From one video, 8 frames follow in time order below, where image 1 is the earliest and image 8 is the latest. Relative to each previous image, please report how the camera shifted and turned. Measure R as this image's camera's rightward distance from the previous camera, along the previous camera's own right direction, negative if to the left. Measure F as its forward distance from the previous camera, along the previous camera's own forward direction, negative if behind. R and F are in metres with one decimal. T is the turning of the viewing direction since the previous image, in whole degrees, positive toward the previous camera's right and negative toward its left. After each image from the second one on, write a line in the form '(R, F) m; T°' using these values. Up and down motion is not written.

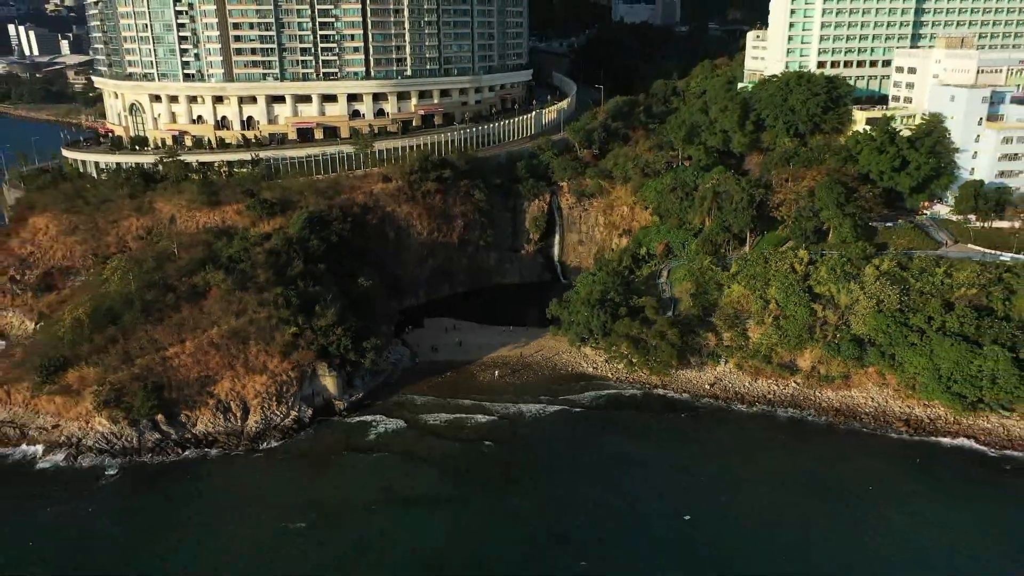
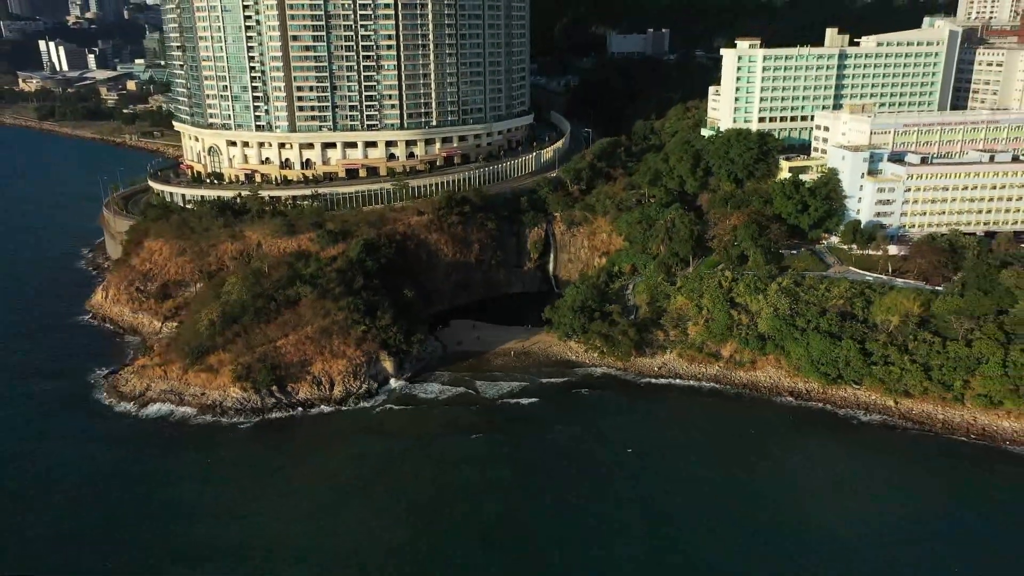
(-0.1, -8.9) m; 0°
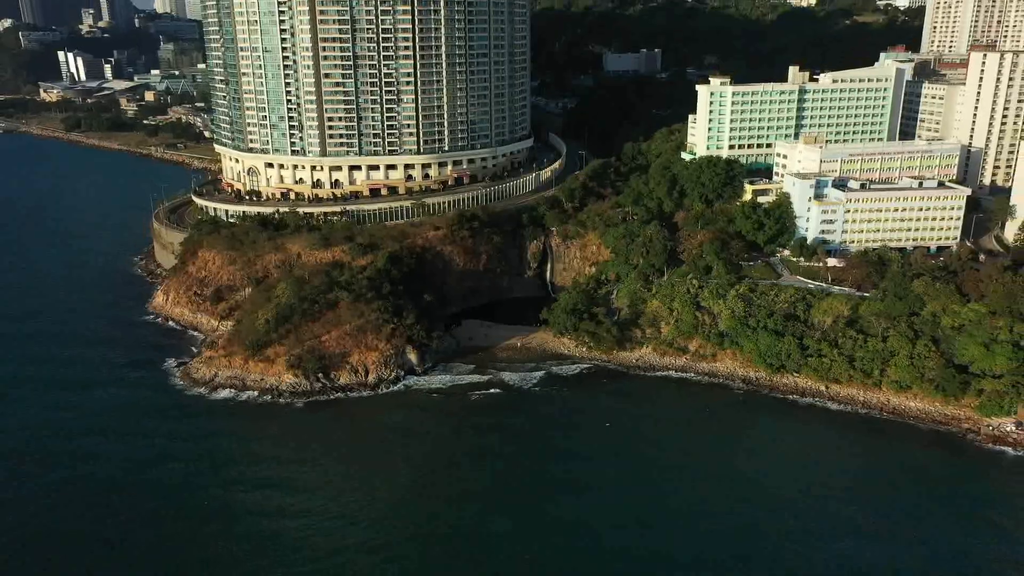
(-0.1, -6.4) m; 0°
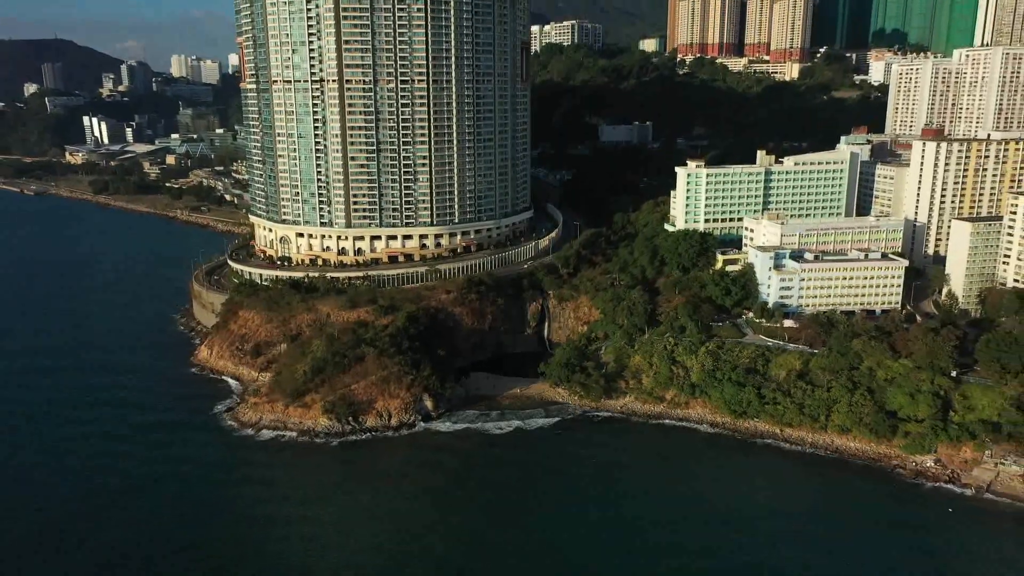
(-0.1, -6.4) m; 0°
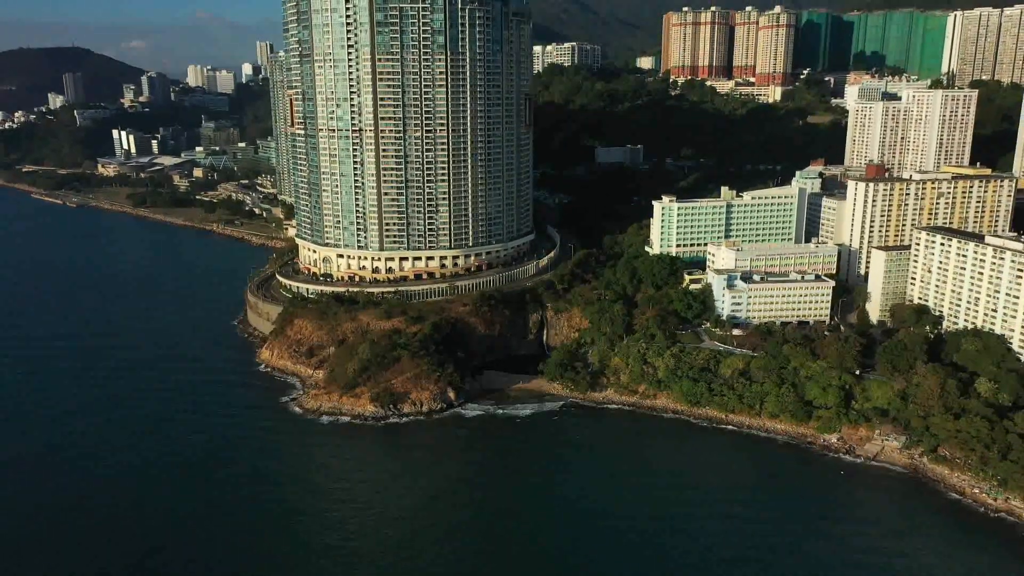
(-0.1, -11.7) m; 0°
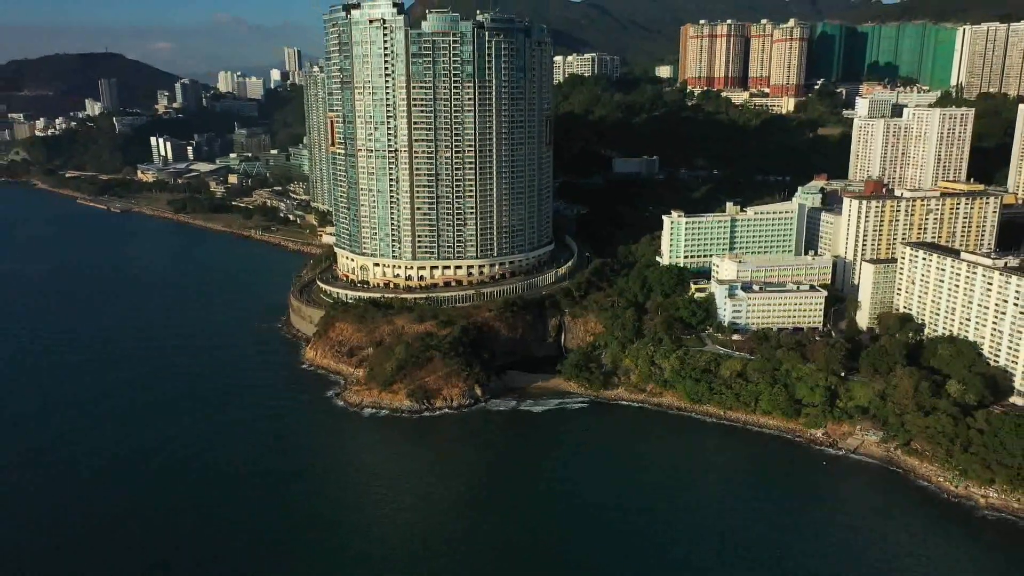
(-0.1, -6.4) m; -2°
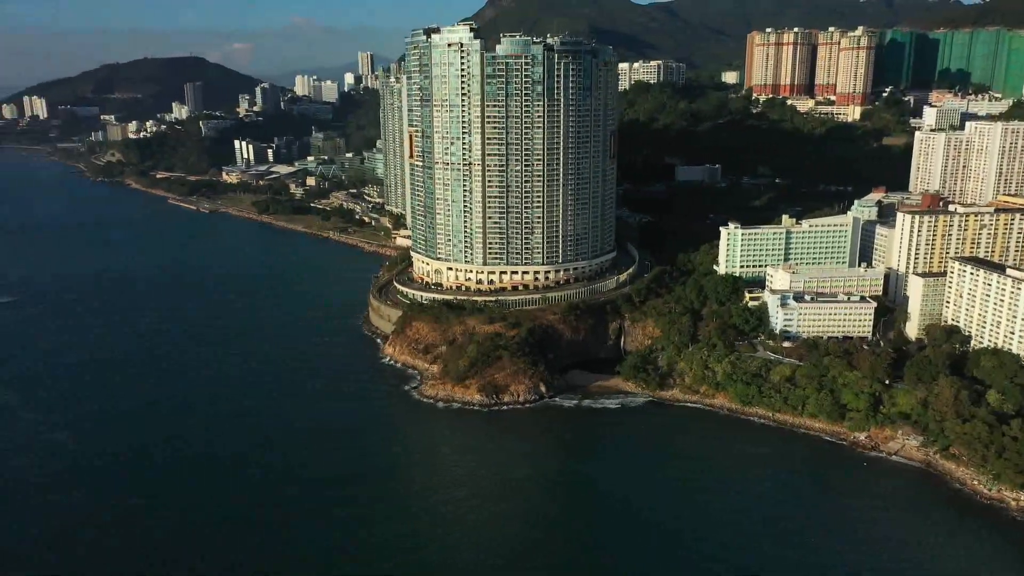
(-0.2, -5.5) m; -5°
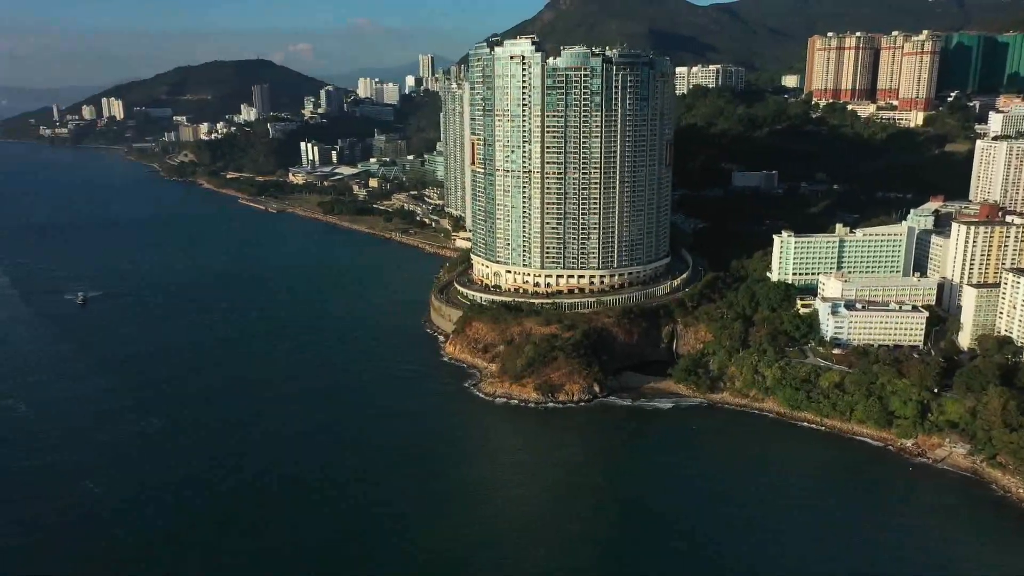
(-0.2, -3.4) m; -4°
